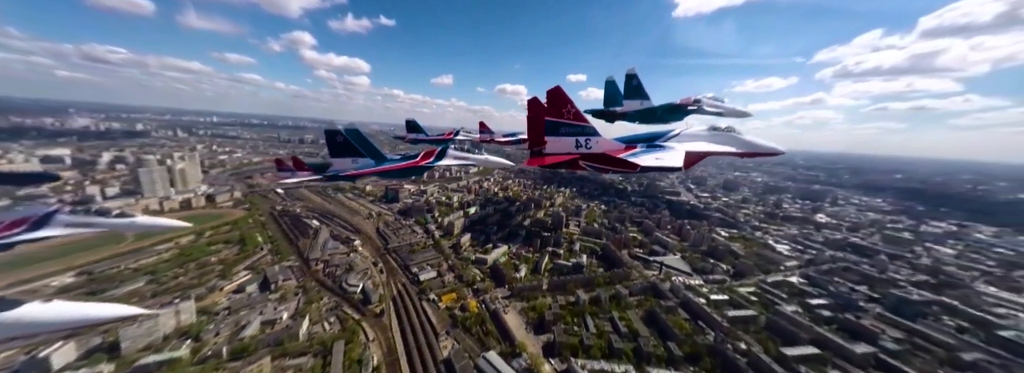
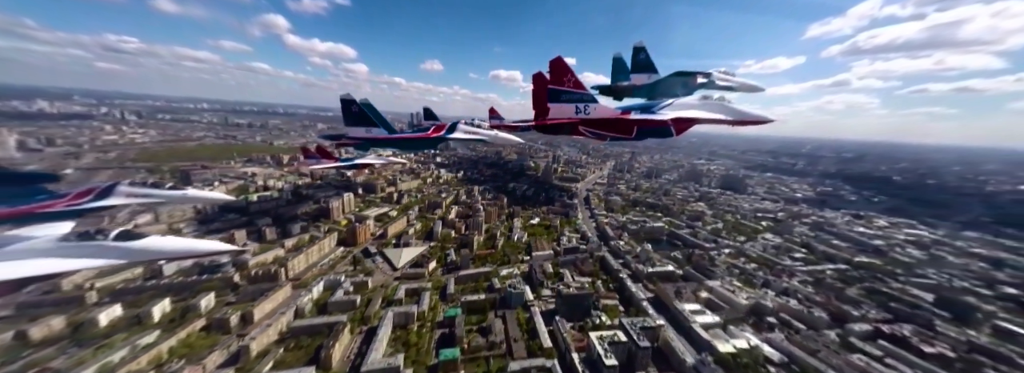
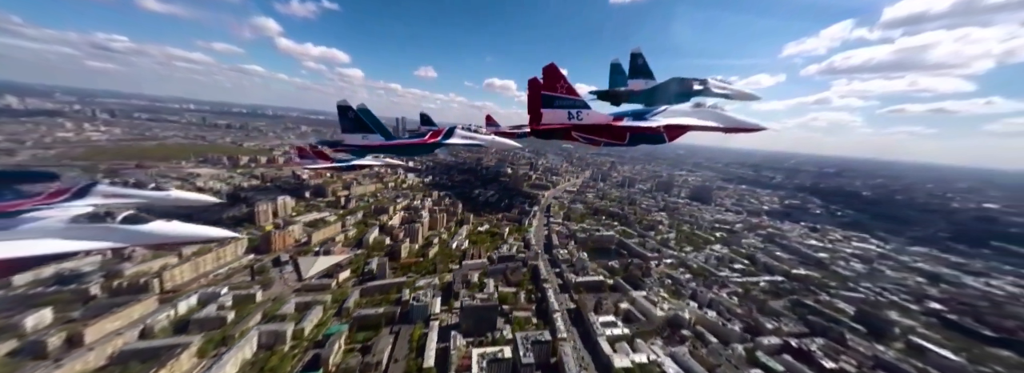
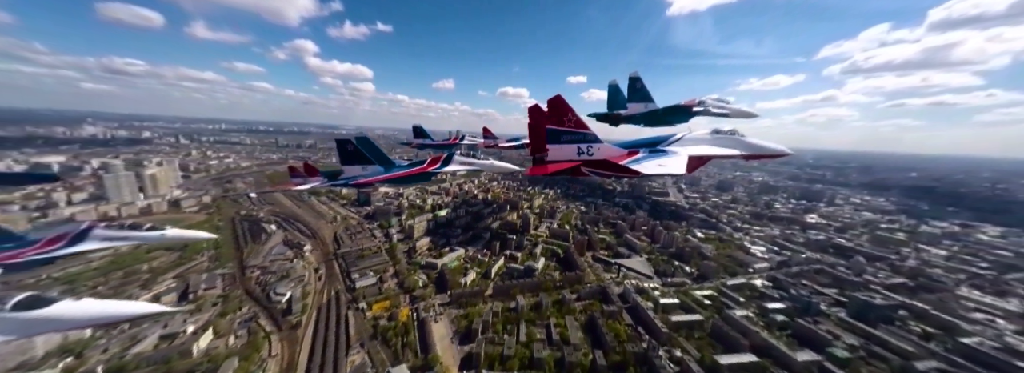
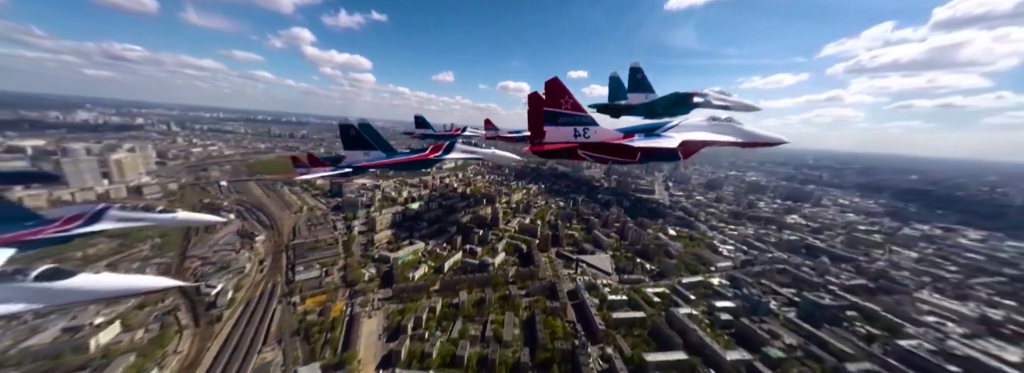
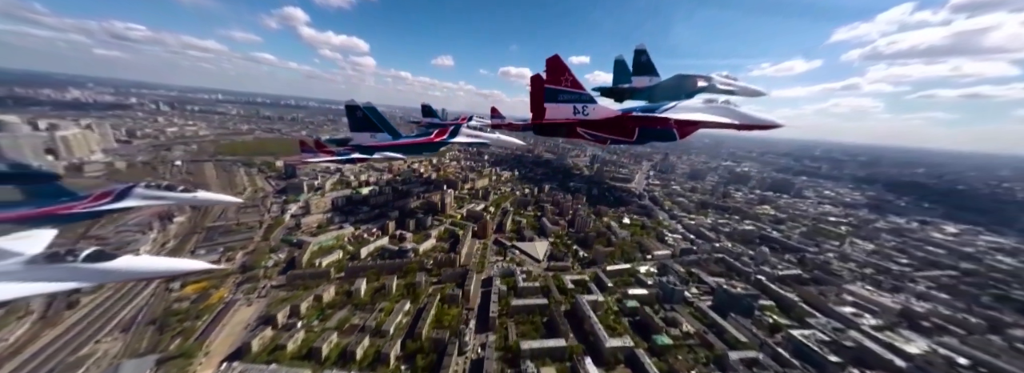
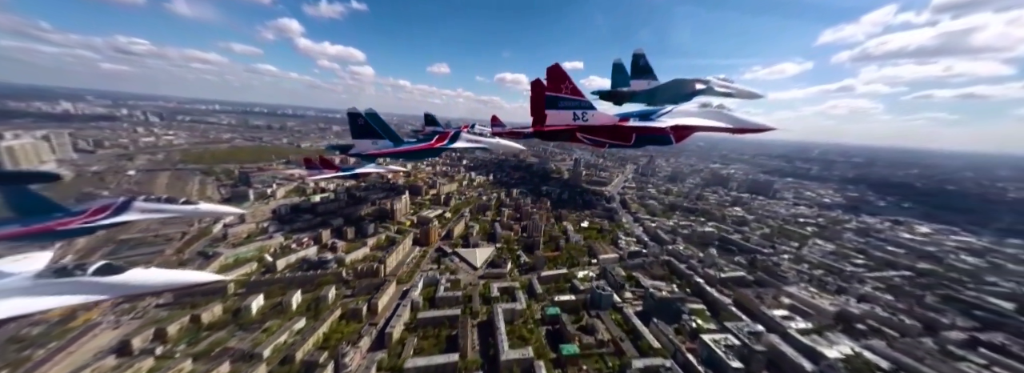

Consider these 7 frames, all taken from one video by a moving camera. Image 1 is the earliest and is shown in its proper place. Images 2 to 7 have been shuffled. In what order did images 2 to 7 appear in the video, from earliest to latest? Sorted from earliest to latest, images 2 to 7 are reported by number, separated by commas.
4, 5, 6, 7, 2, 3
